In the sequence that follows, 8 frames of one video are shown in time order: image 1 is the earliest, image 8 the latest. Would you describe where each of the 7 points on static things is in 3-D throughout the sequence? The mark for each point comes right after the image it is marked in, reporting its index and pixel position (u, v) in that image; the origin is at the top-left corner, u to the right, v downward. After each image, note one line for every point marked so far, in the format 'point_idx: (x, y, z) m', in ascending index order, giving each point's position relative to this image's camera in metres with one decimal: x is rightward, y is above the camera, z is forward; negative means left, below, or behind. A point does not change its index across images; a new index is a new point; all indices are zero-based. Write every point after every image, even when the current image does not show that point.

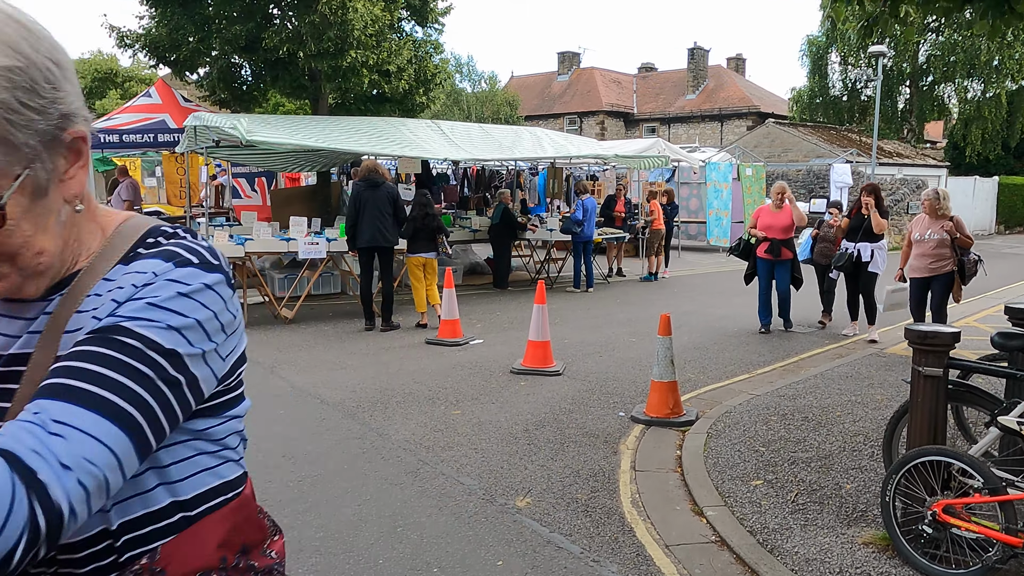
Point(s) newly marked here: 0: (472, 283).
0: (-0.6, +0.1, +11.5) m
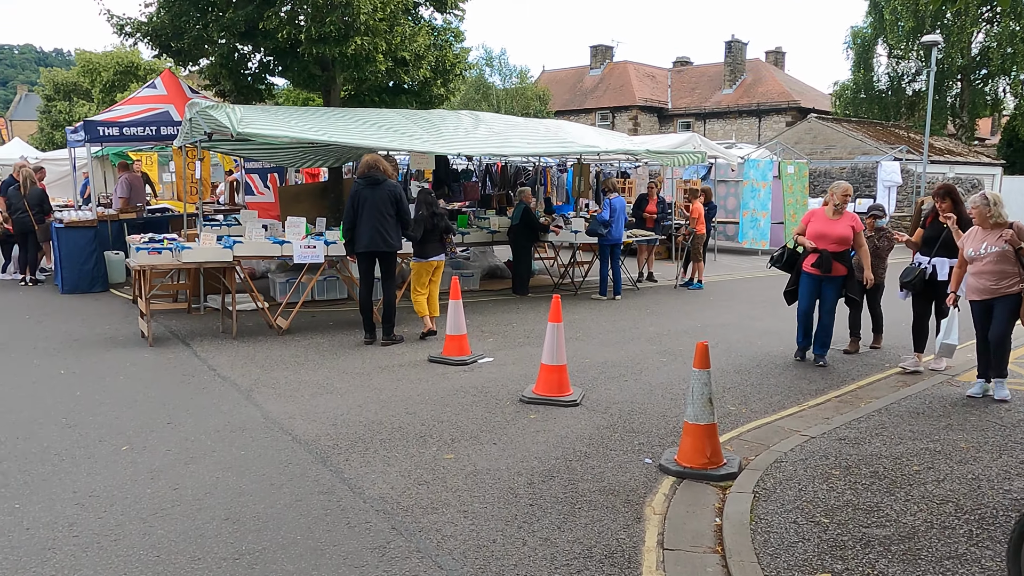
0: (-0.3, 0.0, +10.7) m
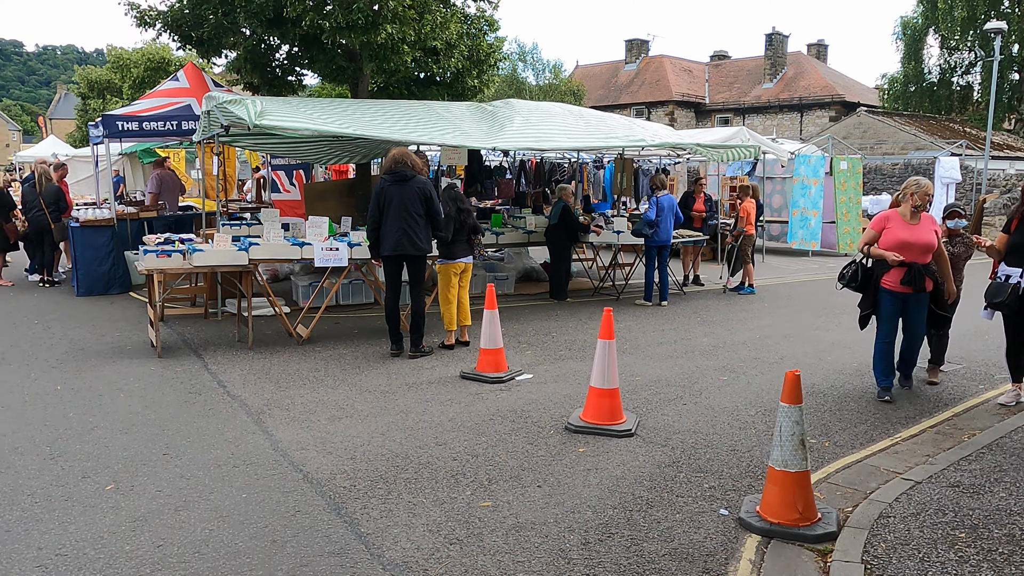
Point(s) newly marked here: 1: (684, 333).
0: (+0.2, 0.0, +10.0) m
1: (+1.7, -0.5, +7.5) m
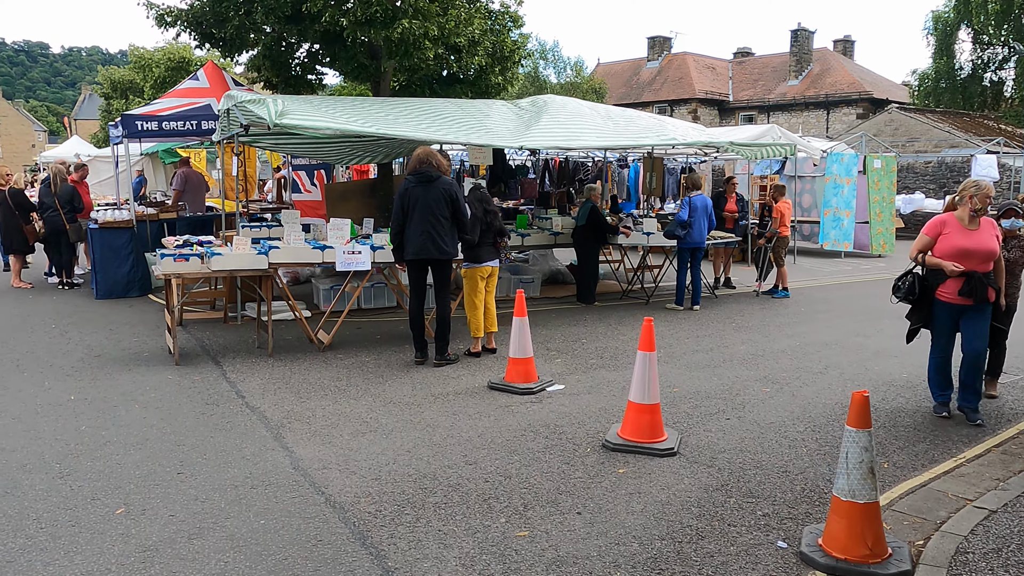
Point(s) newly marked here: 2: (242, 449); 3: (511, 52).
0: (+0.5, -0.1, +9.7) m
1: (+2.0, -0.5, +7.2) m
2: (-1.5, -0.9, +4.2) m
3: (0.0, +3.9, +12.4) m
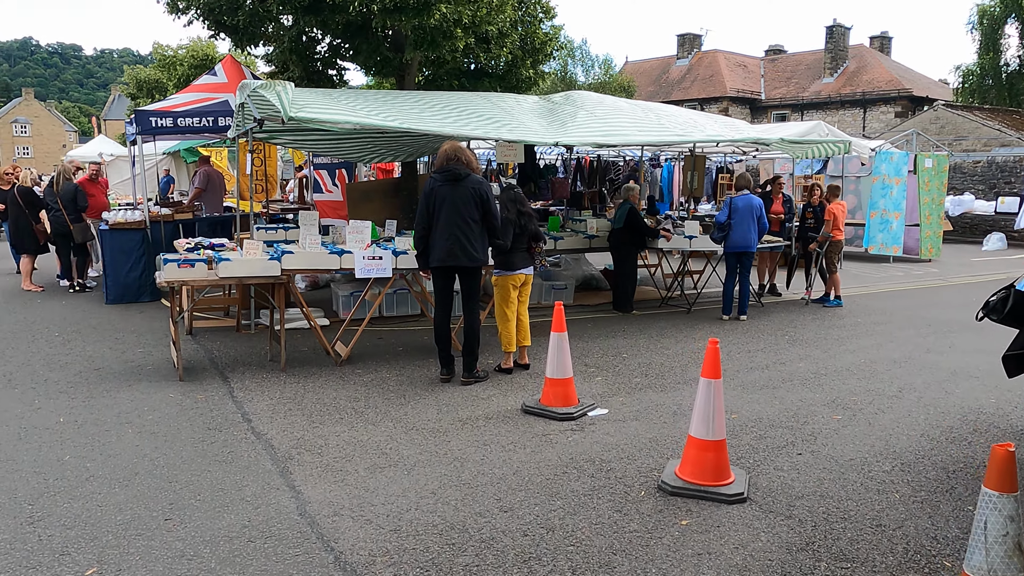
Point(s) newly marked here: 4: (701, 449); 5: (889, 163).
0: (+0.9, -0.2, +9.1) m
1: (+2.3, -0.6, +6.5) m
2: (-1.3, -1.0, +3.7) m
3: (+0.5, +3.8, +11.8) m
4: (+0.9, -0.8, +3.7) m
5: (+6.9, +2.3, +13.9) m
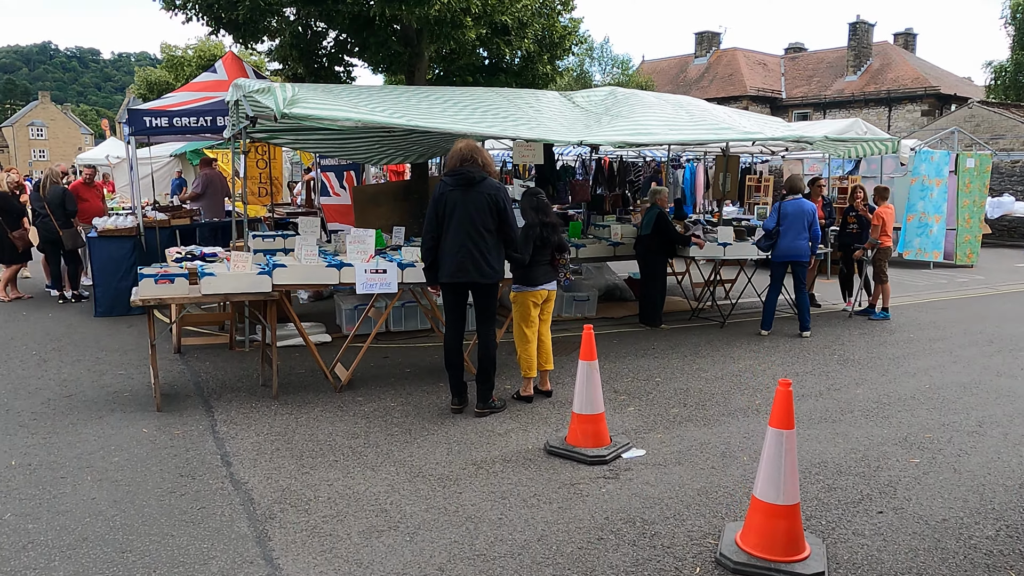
0: (+1.1, -0.3, +8.4) m
1: (+2.4, -0.7, +5.8) m
2: (-1.2, -1.1, +3.0) m
3: (+0.7, +3.7, +11.1) m
4: (+1.0, -0.9, +3.0) m
5: (+7.2, +2.1, +13.1) m
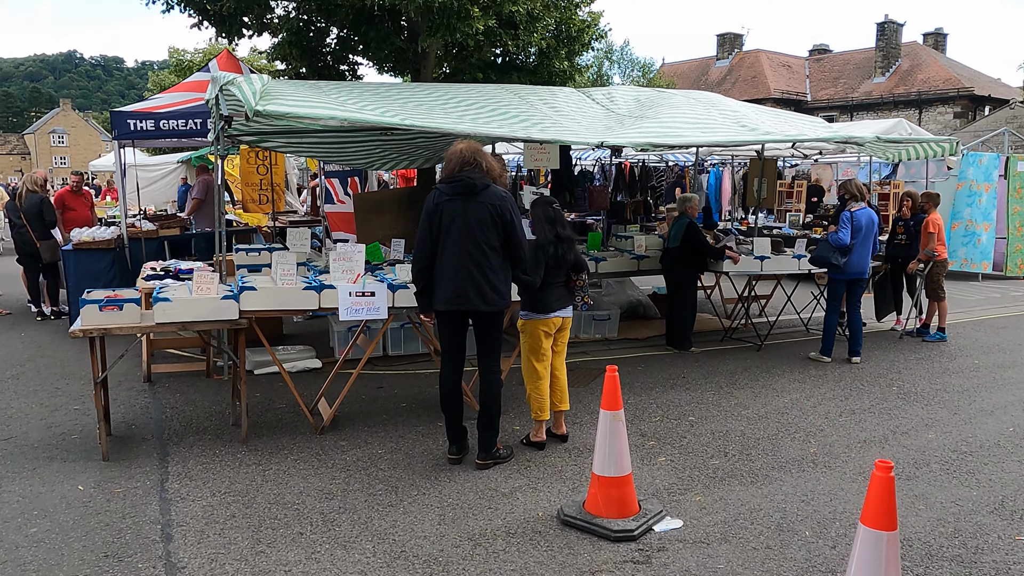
0: (+1.2, -0.5, +7.6) m
1: (+2.5, -0.9, +5.0) m
2: (-1.2, -1.2, +2.2) m
3: (+0.9, +3.5, +10.3) m
4: (+1.0, -1.1, +2.2) m
5: (+7.4, +1.9, +12.1) m
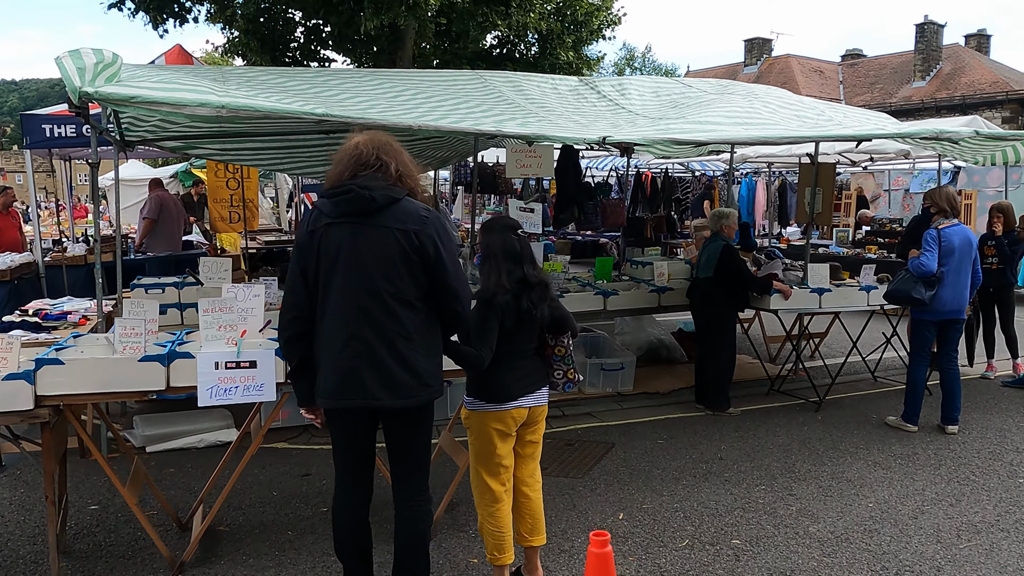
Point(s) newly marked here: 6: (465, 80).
0: (+1.1, -0.8, +5.9) m
1: (+2.3, -1.1, +3.3) m
2: (-1.5, -1.5, +0.7) m
3: (+0.9, +3.1, +8.7) m
4: (+0.7, -1.3, +0.6) m
5: (+7.4, +1.6, +10.3) m
6: (-0.3, +1.4, +5.1) m
